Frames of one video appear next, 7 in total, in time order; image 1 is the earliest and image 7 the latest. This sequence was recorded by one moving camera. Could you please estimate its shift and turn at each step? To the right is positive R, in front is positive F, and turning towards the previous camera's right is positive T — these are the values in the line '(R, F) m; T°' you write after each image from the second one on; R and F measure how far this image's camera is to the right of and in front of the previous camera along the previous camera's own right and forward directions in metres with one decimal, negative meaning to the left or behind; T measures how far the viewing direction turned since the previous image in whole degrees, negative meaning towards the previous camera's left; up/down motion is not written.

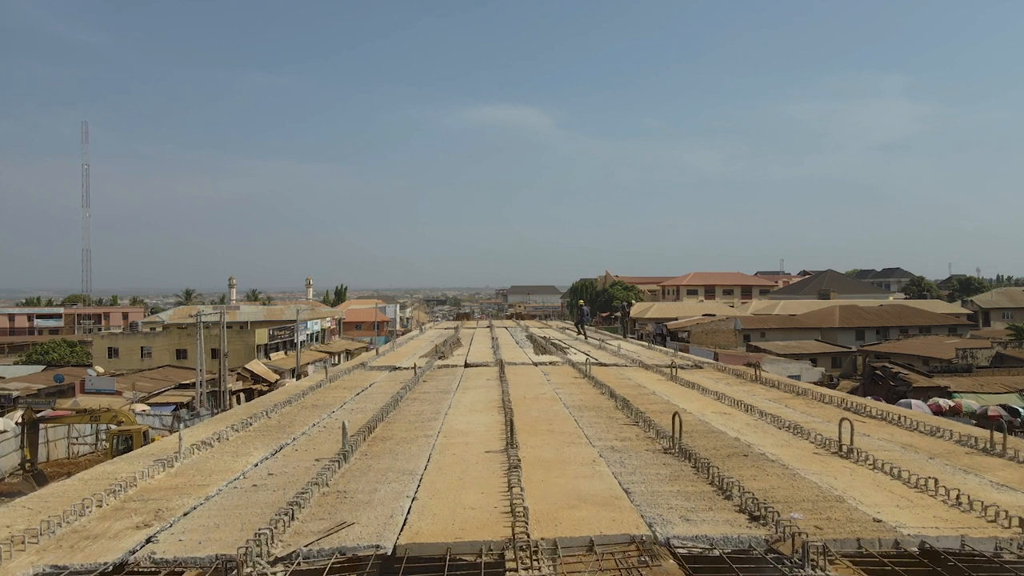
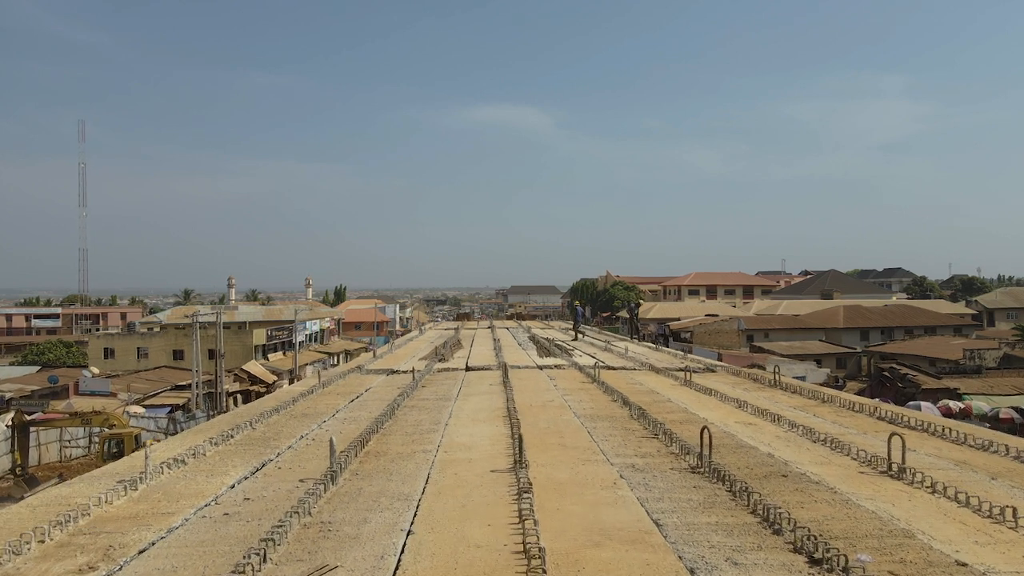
(0.0, +0.5) m; 0°
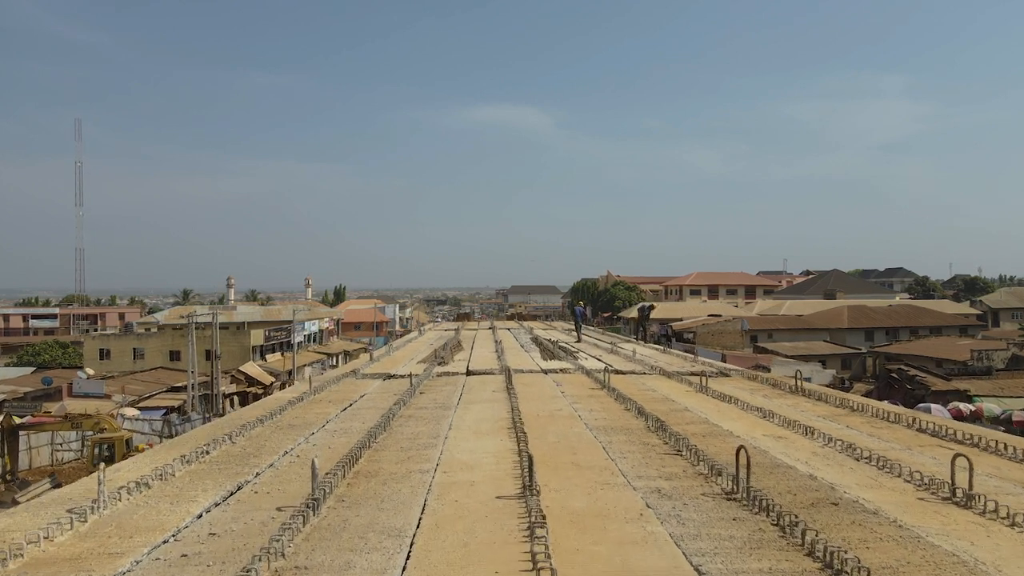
(0.0, +0.5) m; 0°
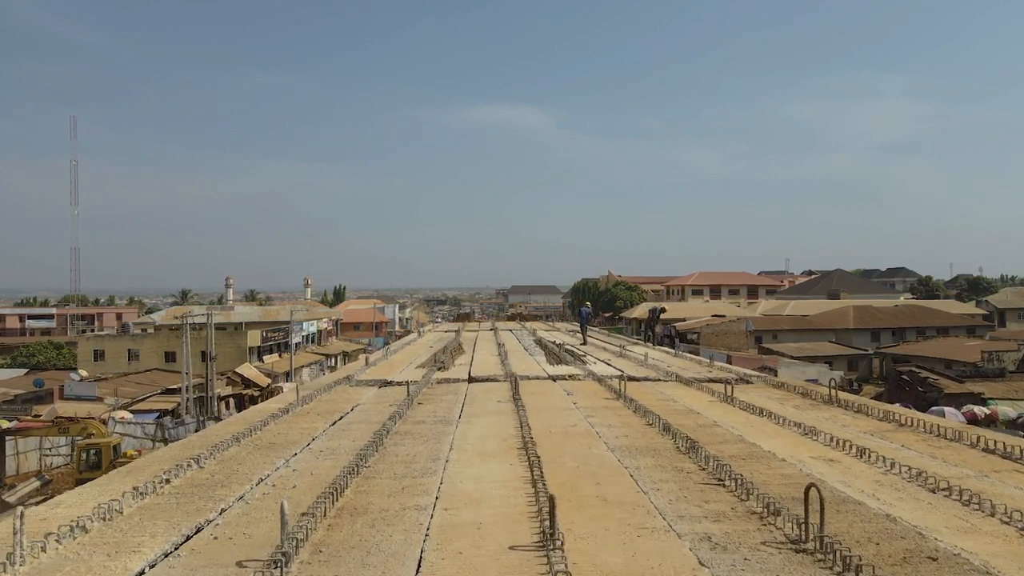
(-0.1, +0.6) m; 0°
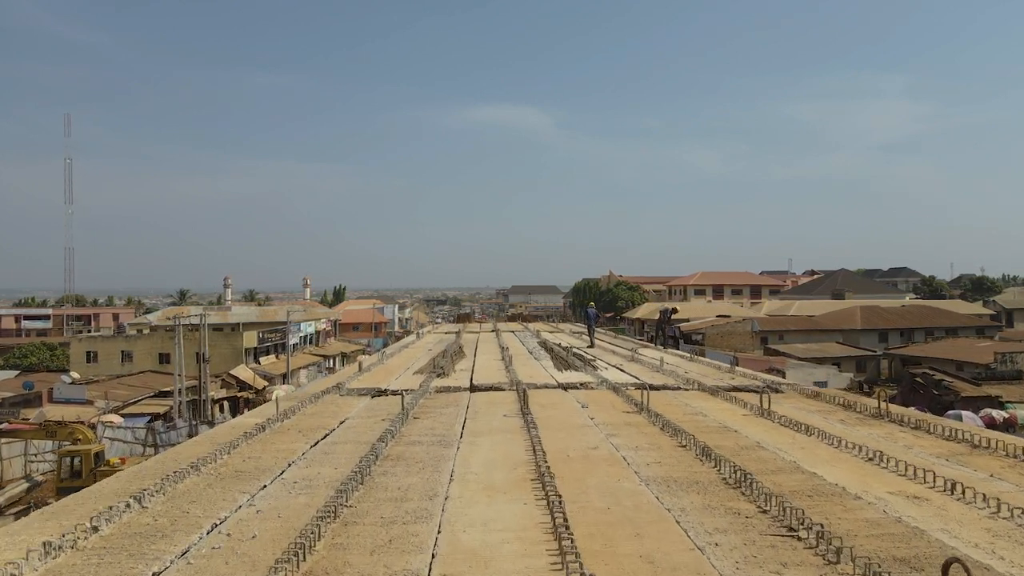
(-0.1, +0.8) m; 0°
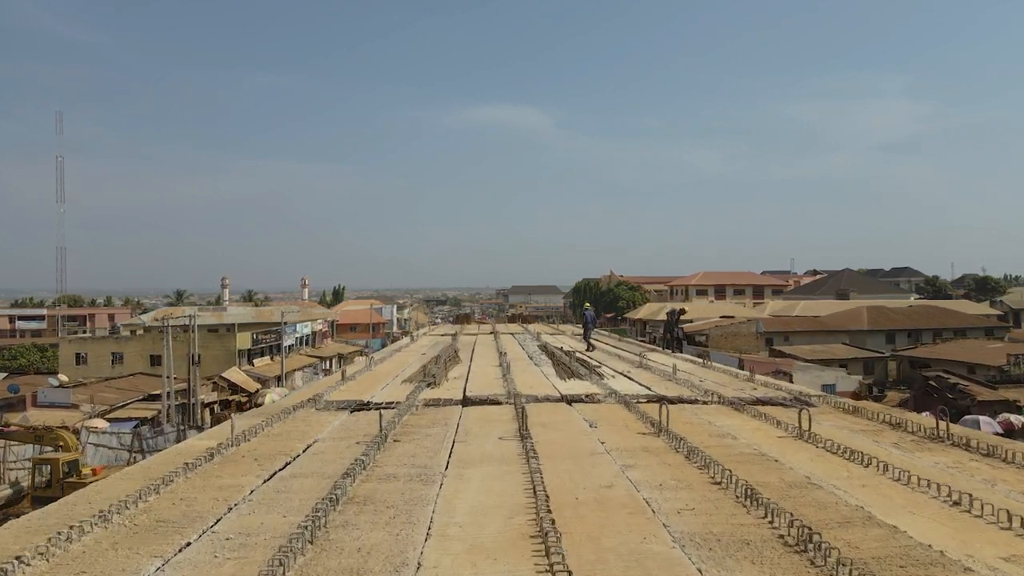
(0.0, +0.8) m; 0°
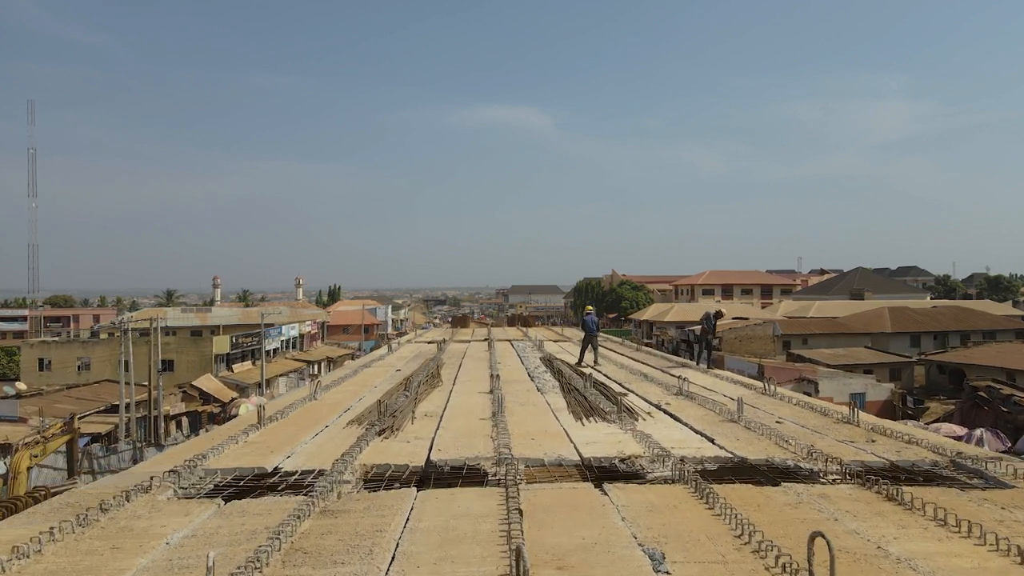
(+0.1, +2.7) m; 0°
